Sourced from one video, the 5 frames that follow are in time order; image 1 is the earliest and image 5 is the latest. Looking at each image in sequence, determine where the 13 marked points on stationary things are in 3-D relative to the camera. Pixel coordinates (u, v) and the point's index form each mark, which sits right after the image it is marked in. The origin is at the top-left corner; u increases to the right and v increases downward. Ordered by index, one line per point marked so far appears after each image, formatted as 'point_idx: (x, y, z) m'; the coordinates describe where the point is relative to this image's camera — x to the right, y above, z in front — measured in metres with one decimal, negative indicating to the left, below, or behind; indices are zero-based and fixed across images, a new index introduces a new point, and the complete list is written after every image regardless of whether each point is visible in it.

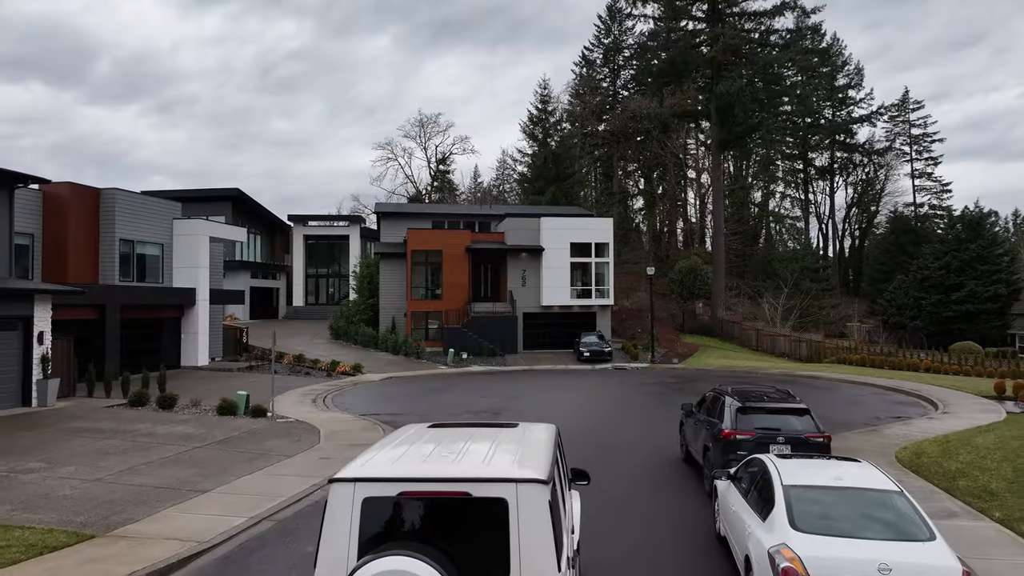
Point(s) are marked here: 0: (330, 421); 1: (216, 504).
0: (-4.6, -3.3, +16.3) m
1: (-4.3, -3.2, +9.6) m
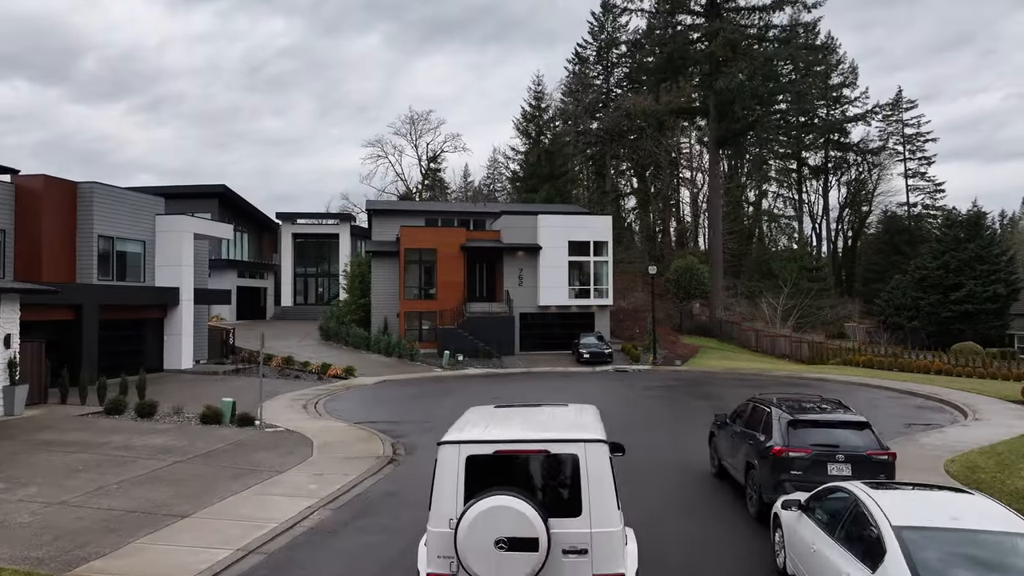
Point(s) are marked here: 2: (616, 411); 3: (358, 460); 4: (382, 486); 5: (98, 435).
0: (-4.4, -3.3, +15.2) m
1: (-4.1, -3.1, +8.4) m
2: (+3.1, -3.7, +19.6) m
3: (-3.0, -3.3, +12.6) m
4: (-2.2, -3.3, +10.9) m
5: (-8.7, -3.1, +13.7) m
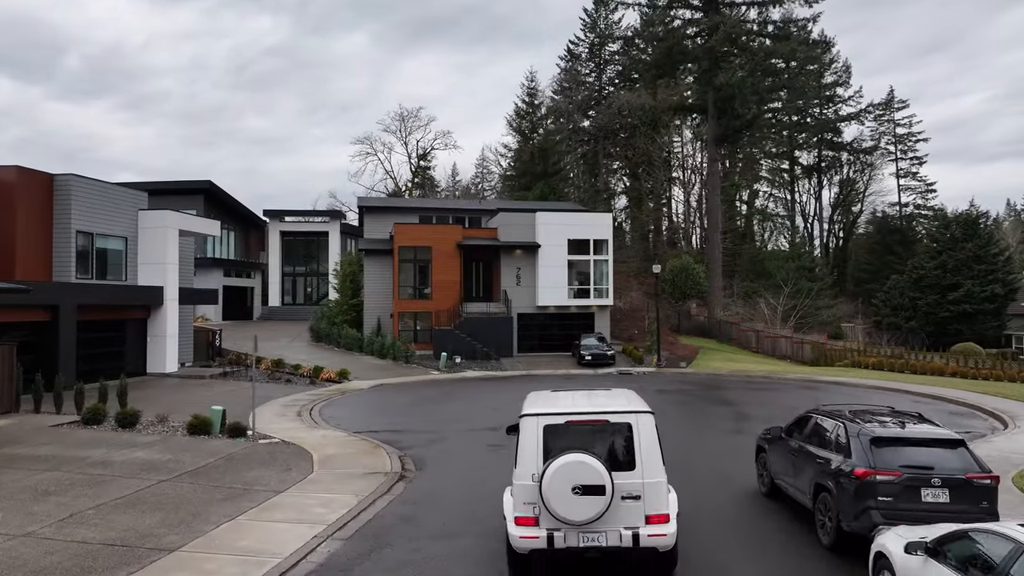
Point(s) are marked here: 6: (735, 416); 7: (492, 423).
0: (-4.1, -3.3, +13.9) m
1: (-3.6, -3.1, +7.2) m
2: (+3.3, -3.7, +18.6) m
3: (-2.6, -3.3, +11.5) m
4: (-1.7, -3.3, +9.7) m
5: (-8.4, -3.1, +12.4) m
6: (+6.4, -3.8, +18.7) m
7: (-0.5, -3.6, +17.3) m
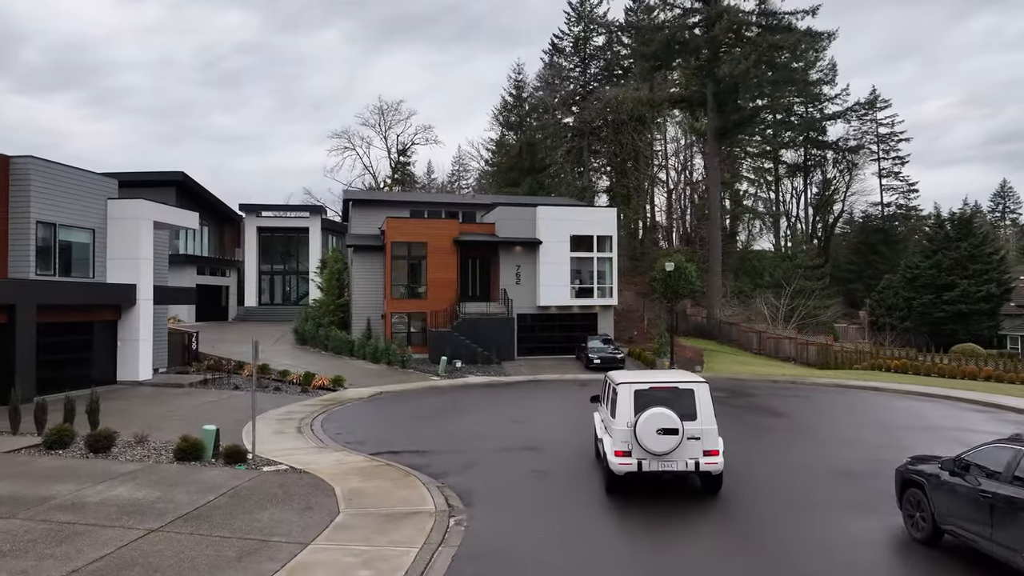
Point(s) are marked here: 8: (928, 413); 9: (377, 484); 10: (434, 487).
0: (-3.1, -3.2, +11.7) m
1: (-2.3, -3.1, +5.0) m
2: (+4.1, -3.7, +16.6) m
3: (-1.5, -3.2, +9.3) m
4: (-0.6, -3.2, +7.5) m
5: (-7.3, -3.0, +10.0) m
6: (+7.2, -3.7, +16.9) m
7: (+0.3, -3.6, +15.2) m
8: (+12.3, -3.5, +19.1) m
9: (-2.2, -3.2, +10.7) m
10: (-1.3, -3.3, +10.7) m
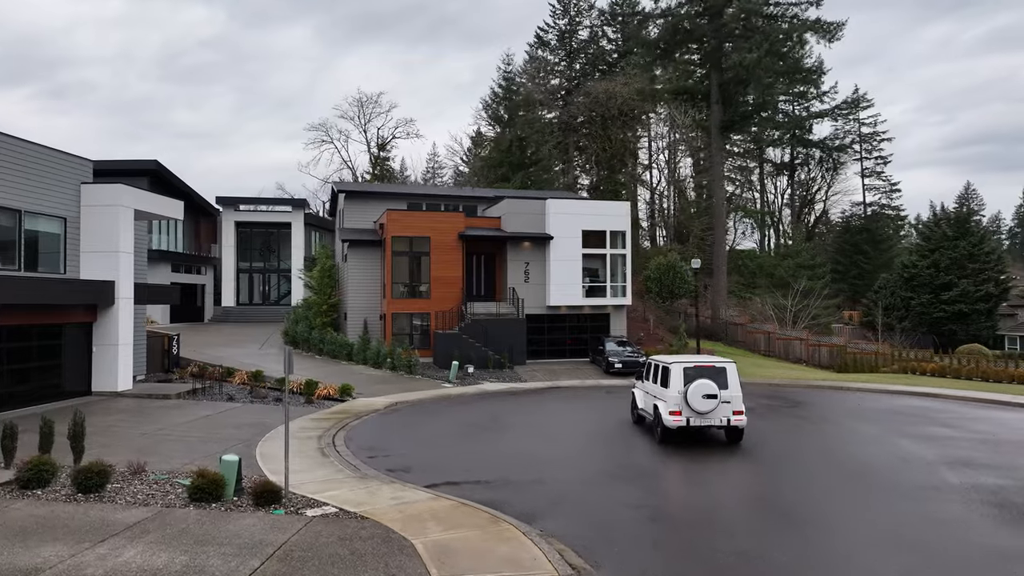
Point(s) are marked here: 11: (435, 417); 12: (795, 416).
0: (-1.6, -3.2, +9.3) m
1: (-0.5, -3.0, +2.7) m
2: (+5.3, -3.6, +14.6) m
3: (+0.1, -3.2, +7.0) m
4: (+1.1, -3.2, +5.3) m
5: (-5.7, -2.9, +7.4) m
6: (+8.4, -3.7, +15.0) m
7: (+1.7, -3.5, +13.0) m
8: (+13.4, -3.5, +17.4) m
9: (-0.6, -3.2, +8.4) m
10: (+0.3, -3.2, +8.4) m
11: (-2.2, -3.7, +18.8) m
12: (+8.4, -3.7, +19.4) m
